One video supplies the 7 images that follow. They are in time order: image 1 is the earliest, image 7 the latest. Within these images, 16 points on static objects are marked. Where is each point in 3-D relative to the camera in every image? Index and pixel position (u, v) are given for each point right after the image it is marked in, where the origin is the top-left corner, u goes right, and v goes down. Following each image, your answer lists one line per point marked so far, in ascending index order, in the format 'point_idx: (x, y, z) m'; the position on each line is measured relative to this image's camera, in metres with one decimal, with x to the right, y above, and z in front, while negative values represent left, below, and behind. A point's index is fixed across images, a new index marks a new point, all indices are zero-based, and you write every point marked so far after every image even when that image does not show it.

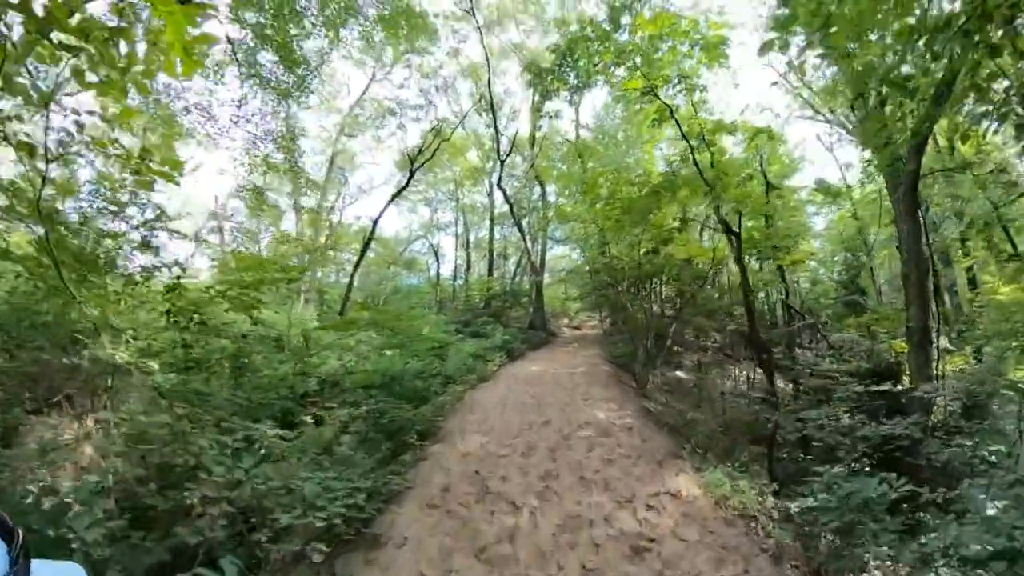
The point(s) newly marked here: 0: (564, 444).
0: (+0.6, -2.0, +6.9) m
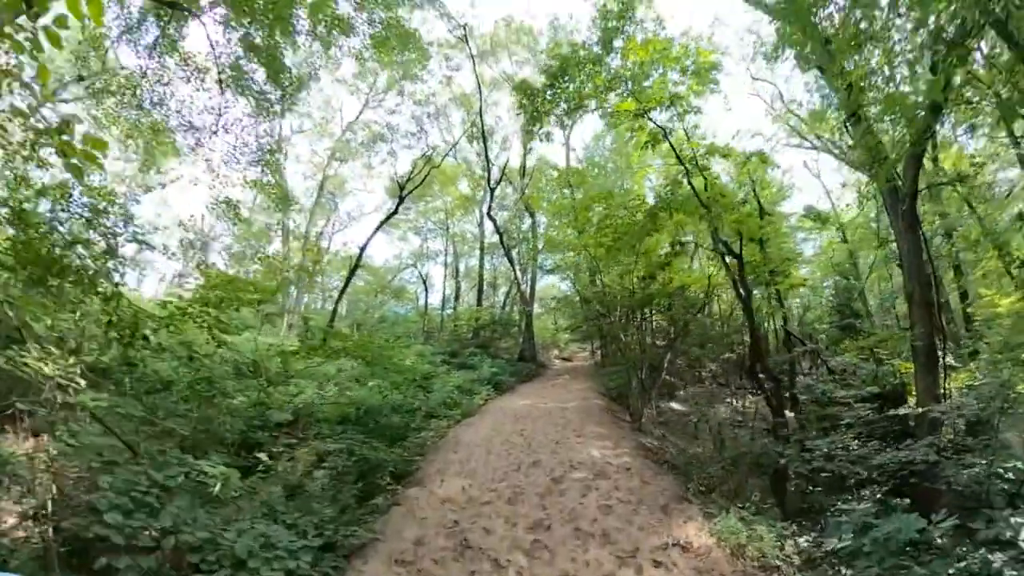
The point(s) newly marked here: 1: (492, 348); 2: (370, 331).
0: (+0.5, -2.3, +6.5) m
1: (-0.5, -1.6, +14.6) m
2: (-3.9, -1.2, +15.4) m
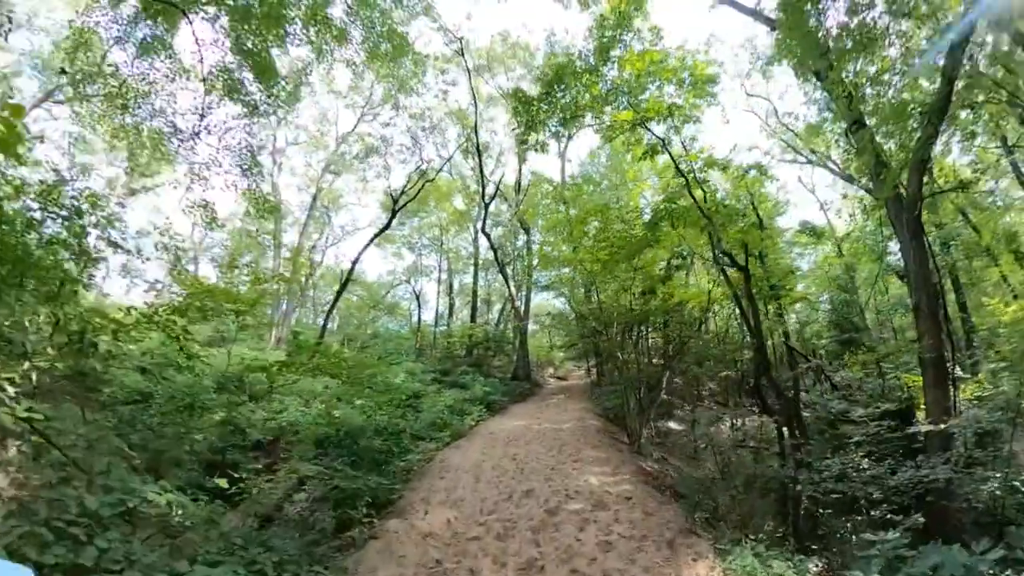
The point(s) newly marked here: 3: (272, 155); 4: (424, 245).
0: (+0.4, -2.5, +6.1) m
1: (-0.7, -2.0, +14.3) m
2: (-4.1, -1.7, +15.0) m
3: (-7.5, +4.3, +17.7) m
4: (-3.1, +1.5, +19.9) m
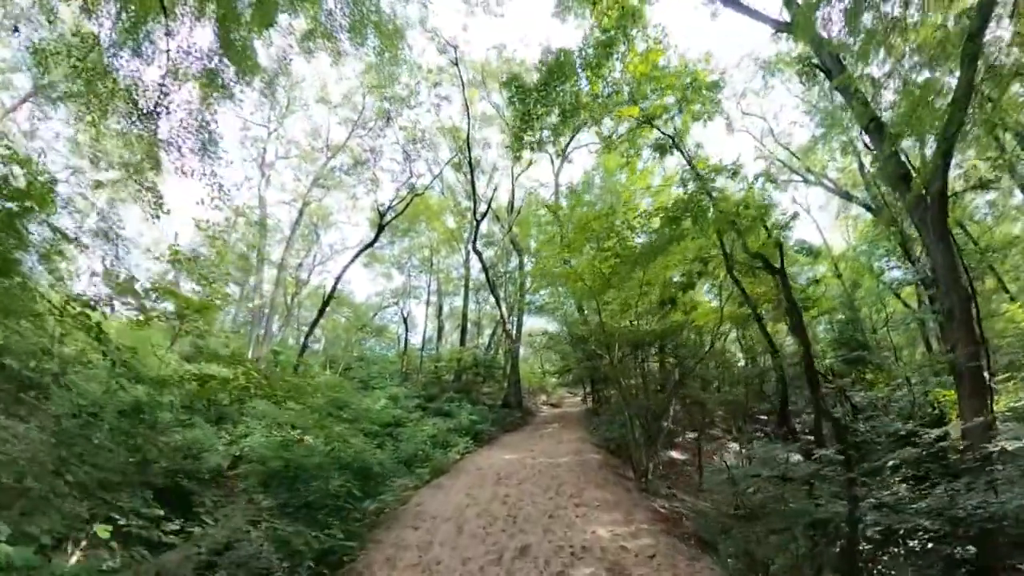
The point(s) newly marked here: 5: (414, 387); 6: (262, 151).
0: (+0.3, -2.7, +5.4) m
1: (-0.9, -2.5, +13.5) m
2: (-4.3, -2.2, +14.2) m
3: (-7.7, +3.6, +17.1) m
4: (-3.4, +0.7, +19.3) m
5: (-2.3, -2.4, +13.2) m
6: (-7.5, +4.2, +16.9) m
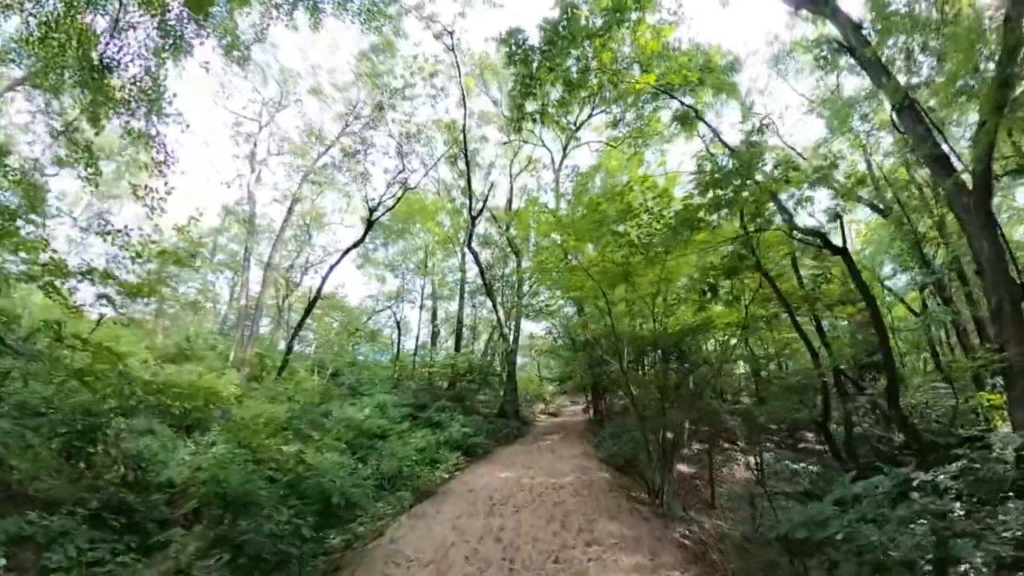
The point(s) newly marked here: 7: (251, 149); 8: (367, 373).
0: (+0.3, -2.6, +4.7) m
1: (-1.0, -2.6, +12.8) m
2: (-4.4, -2.2, +13.5) m
3: (-7.8, +3.6, +16.5) m
4: (-3.5, +0.6, +18.6) m
5: (-2.4, -2.4, +12.5) m
6: (-7.6, +4.1, +16.3) m
7: (-7.7, +4.1, +16.4) m
8: (-3.9, -2.3, +14.8) m
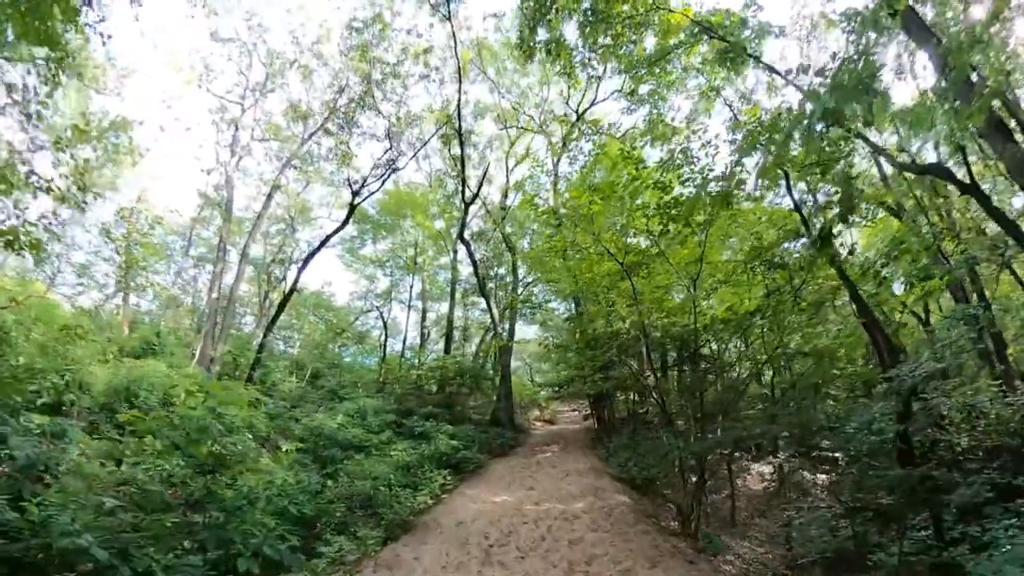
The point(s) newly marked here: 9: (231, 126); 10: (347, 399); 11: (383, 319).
0: (+0.3, -2.5, +3.8) m
1: (-1.1, -2.5, +11.9) m
2: (-4.5, -2.1, +12.6) m
3: (-7.9, +3.7, +15.5) m
4: (-3.7, +0.7, +17.7) m
5: (-2.5, -2.3, +11.6) m
6: (-7.7, +4.2, +15.3) m
7: (-7.8, +4.2, +15.4) m
8: (-4.0, -2.2, +13.8) m
9: (-7.9, +4.5, +15.5) m
10: (-3.1, -2.0, +10.6) m
11: (-4.3, -1.0, +18.6) m
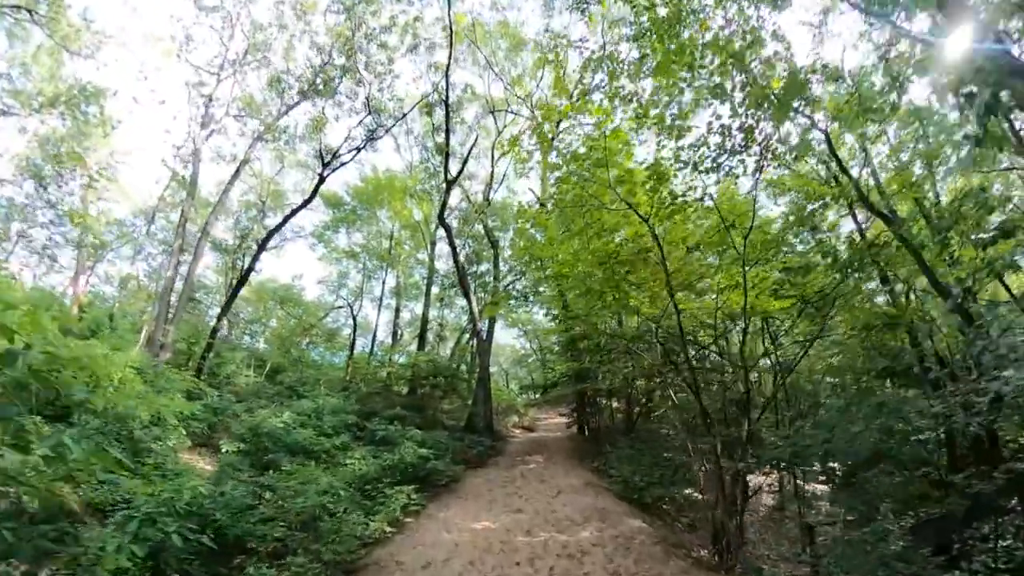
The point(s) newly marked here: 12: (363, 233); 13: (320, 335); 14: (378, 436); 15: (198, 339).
0: (+0.1, -2.3, +2.9) m
1: (-1.6, -2.4, +11.0) m
2: (-5.0, -1.9, +11.5) m
3: (-8.2, +4.1, +14.4) m
4: (-4.3, +0.9, +16.7) m
5: (-3.0, -2.1, +10.6) m
6: (-8.0, +4.6, +14.2) m
7: (-8.1, +4.6, +14.3) m
8: (-4.5, -1.9, +12.7) m
9: (-8.2, +4.9, +14.4) m
10: (-3.5, -1.8, +9.6) m
11: (-5.0, -0.9, +17.5) m
12: (-4.3, +1.6, +16.1) m
13: (-5.7, -1.3, +16.3) m
14: (-2.1, -2.3, +8.8) m
15: (-7.5, -1.3, +13.4) m
